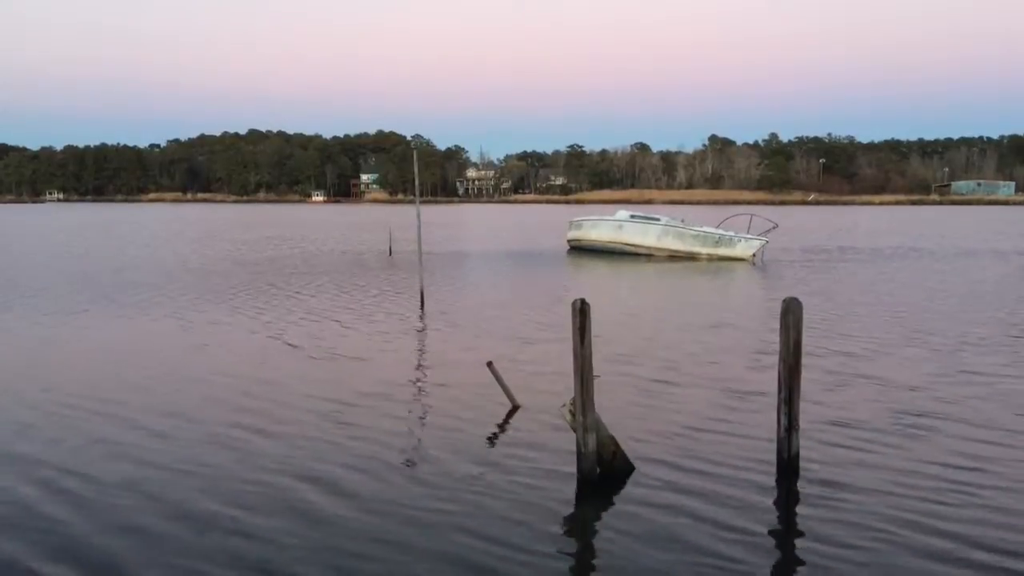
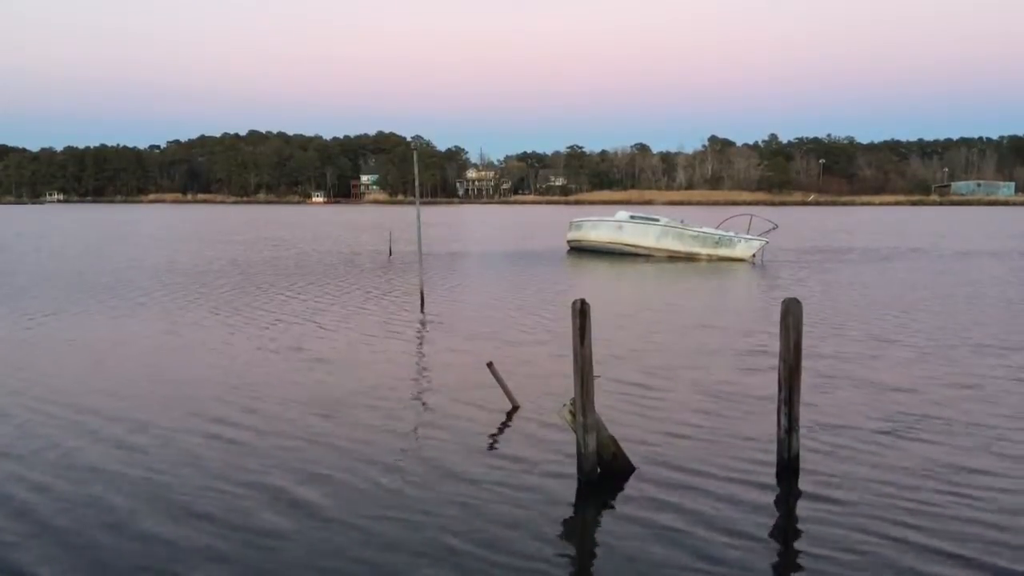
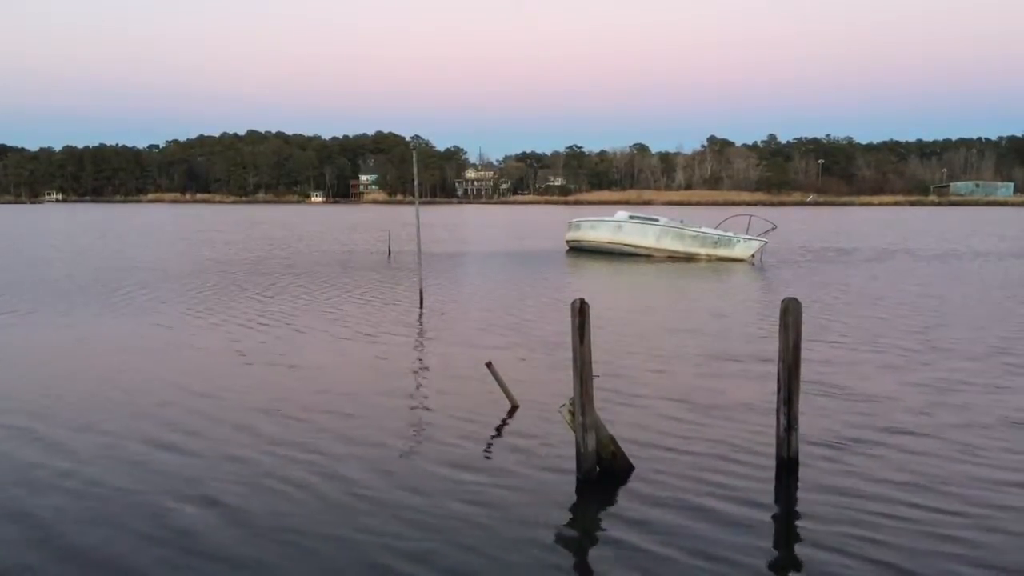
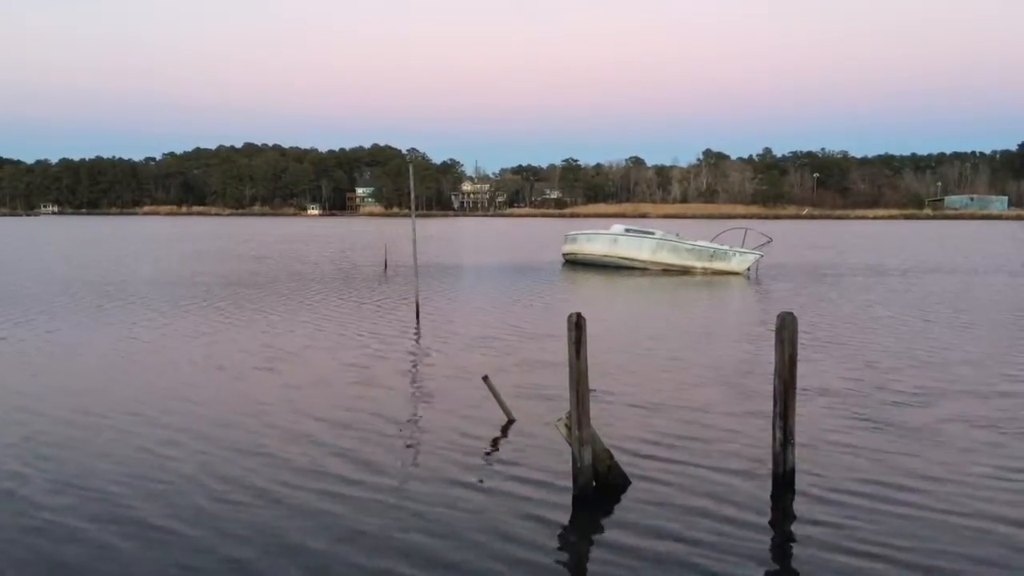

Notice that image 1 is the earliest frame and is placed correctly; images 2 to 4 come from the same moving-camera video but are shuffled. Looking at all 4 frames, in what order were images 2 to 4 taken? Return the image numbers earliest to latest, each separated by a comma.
2, 3, 4
